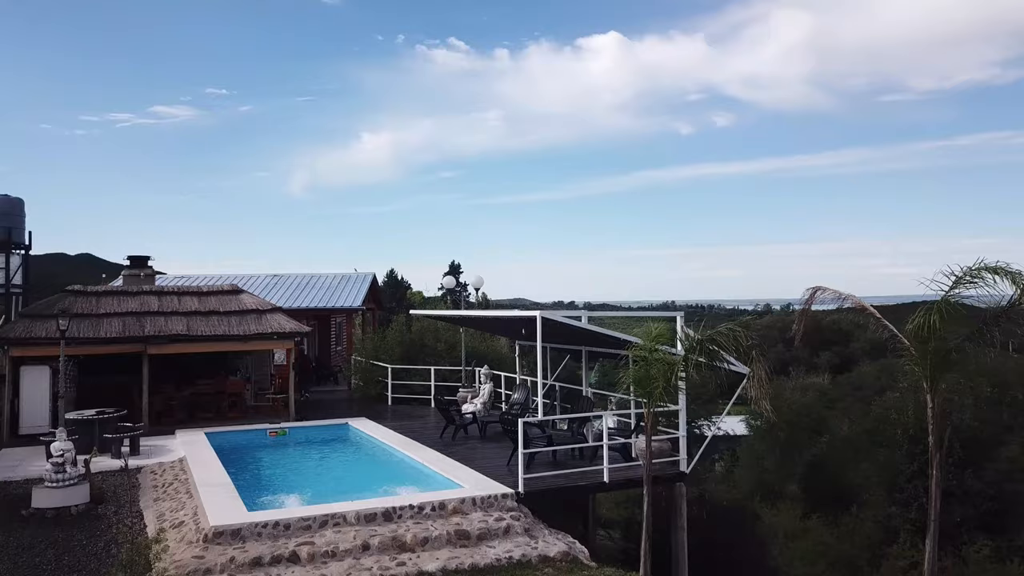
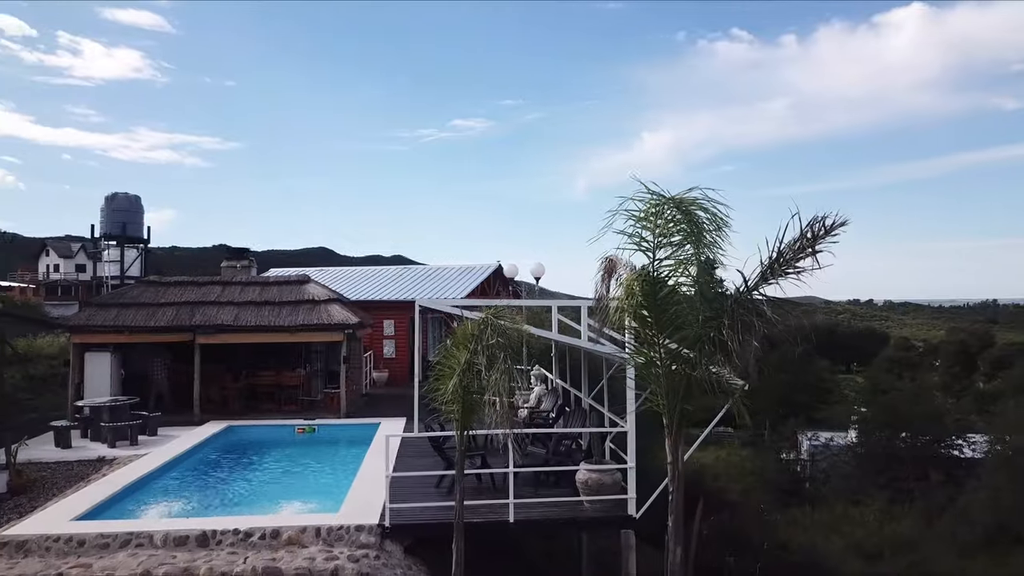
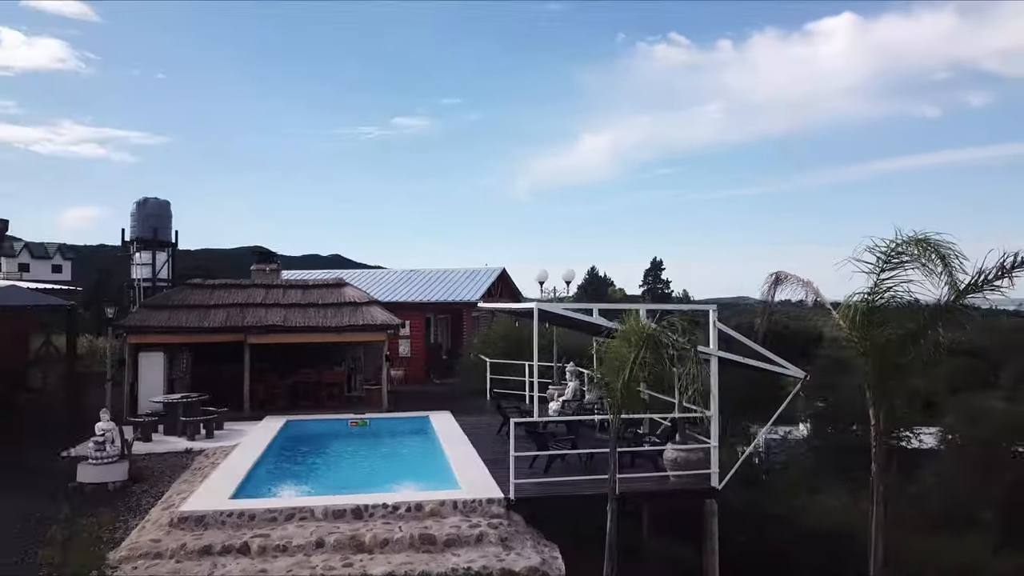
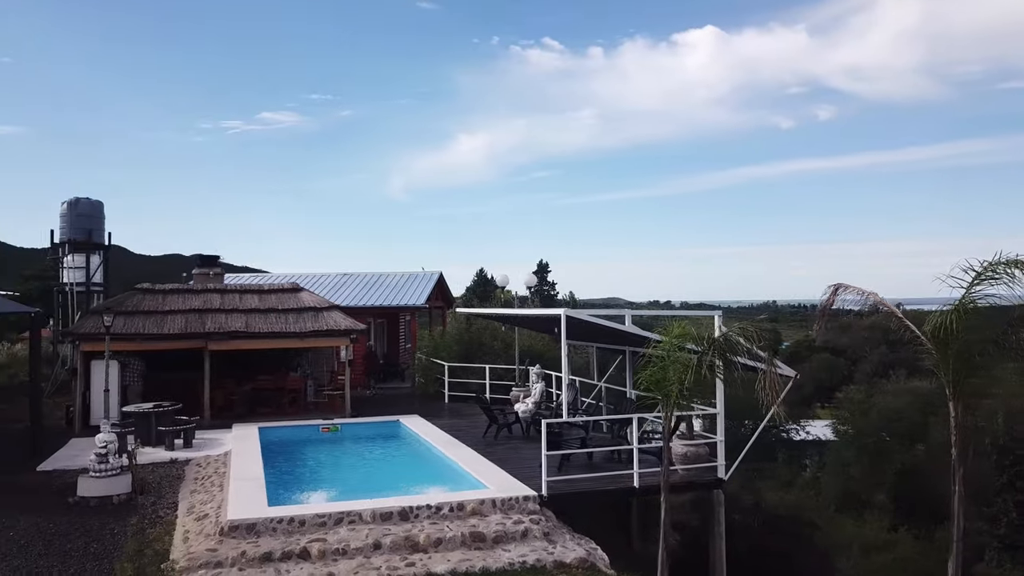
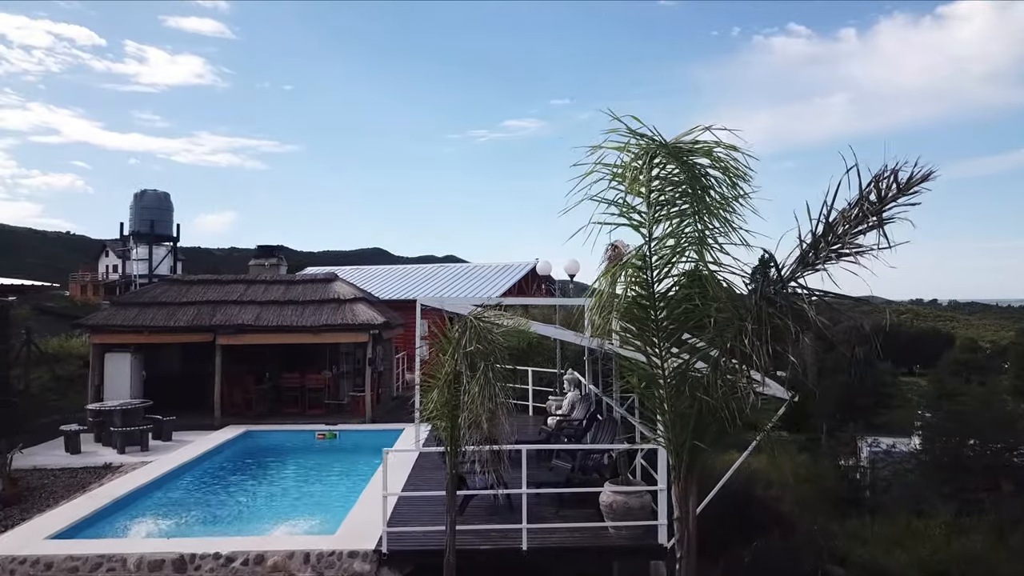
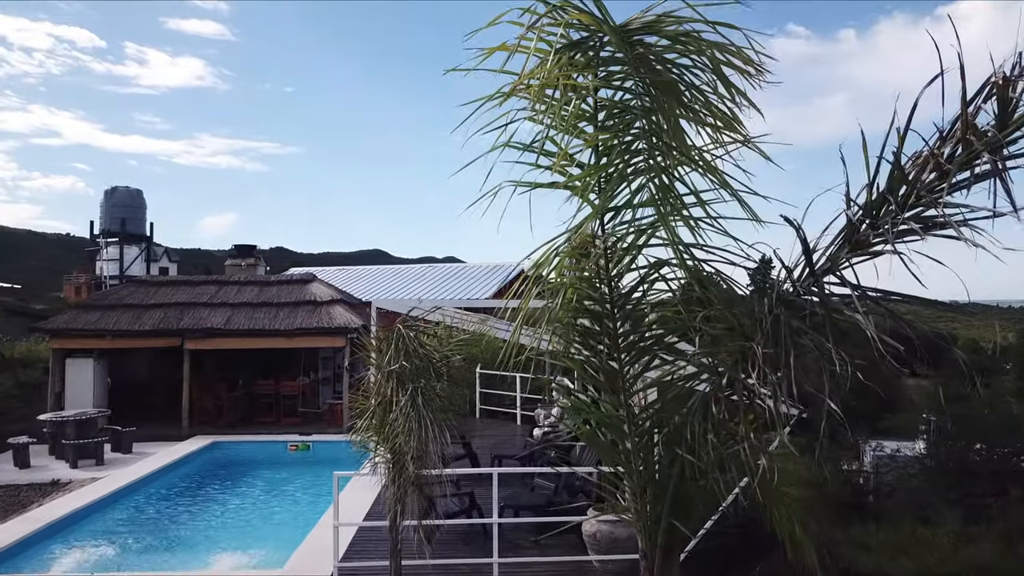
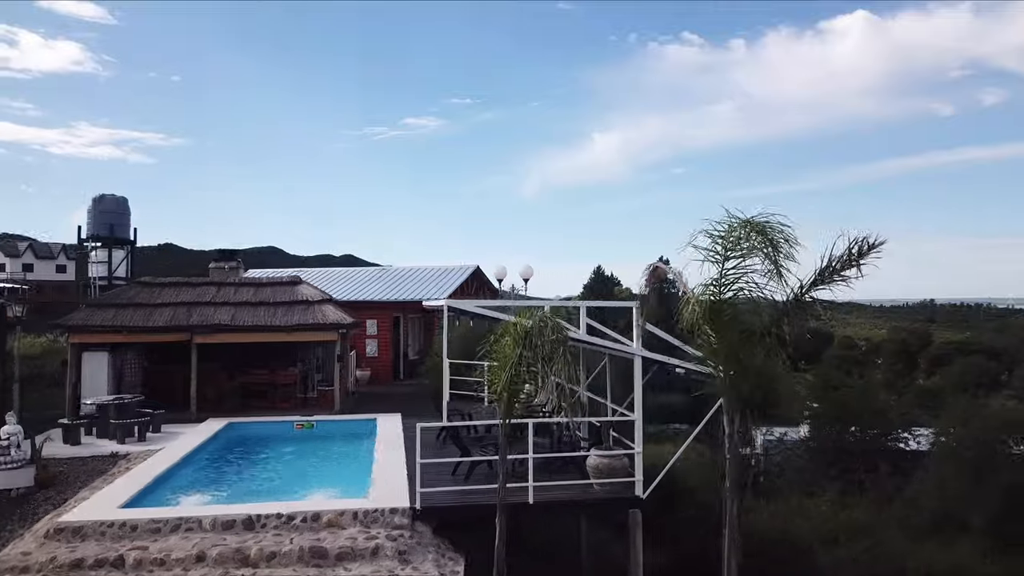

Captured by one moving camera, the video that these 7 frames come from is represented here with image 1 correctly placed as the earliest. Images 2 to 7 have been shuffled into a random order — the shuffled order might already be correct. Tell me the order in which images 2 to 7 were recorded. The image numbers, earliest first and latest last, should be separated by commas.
4, 3, 7, 2, 5, 6
